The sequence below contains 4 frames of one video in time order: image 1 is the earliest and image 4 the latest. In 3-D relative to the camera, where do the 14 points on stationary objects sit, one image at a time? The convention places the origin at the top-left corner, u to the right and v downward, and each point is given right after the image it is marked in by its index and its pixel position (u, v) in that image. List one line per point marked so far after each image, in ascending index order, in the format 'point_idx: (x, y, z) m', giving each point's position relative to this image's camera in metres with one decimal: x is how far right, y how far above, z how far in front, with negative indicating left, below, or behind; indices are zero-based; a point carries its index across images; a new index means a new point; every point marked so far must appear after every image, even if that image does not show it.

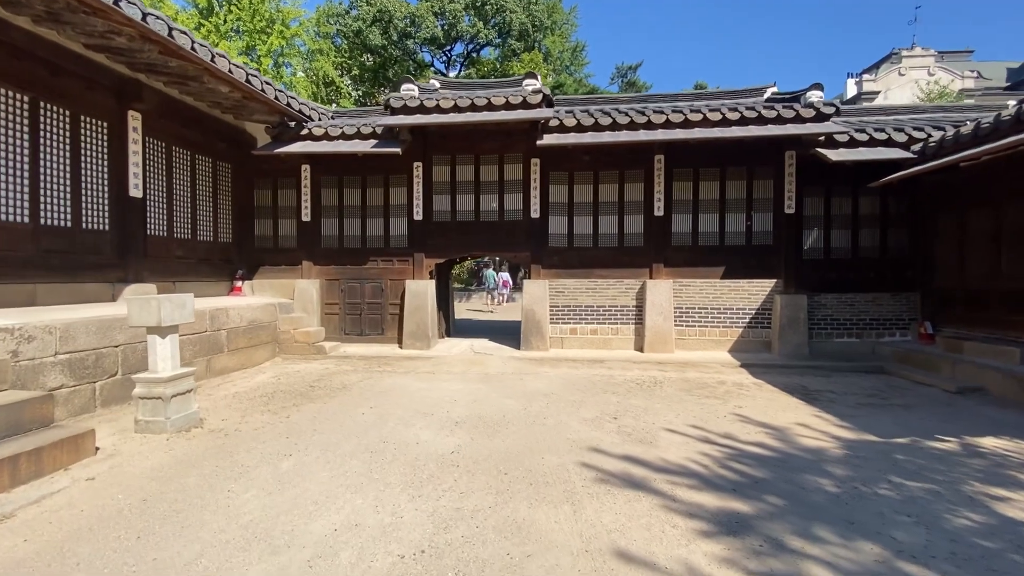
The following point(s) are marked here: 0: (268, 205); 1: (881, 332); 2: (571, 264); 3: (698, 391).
0: (-6.0, +2.0, +12.0) m
1: (+8.0, -1.0, +10.6) m
2: (+1.4, +0.6, +11.1) m
3: (+3.0, -1.7, +7.8) m
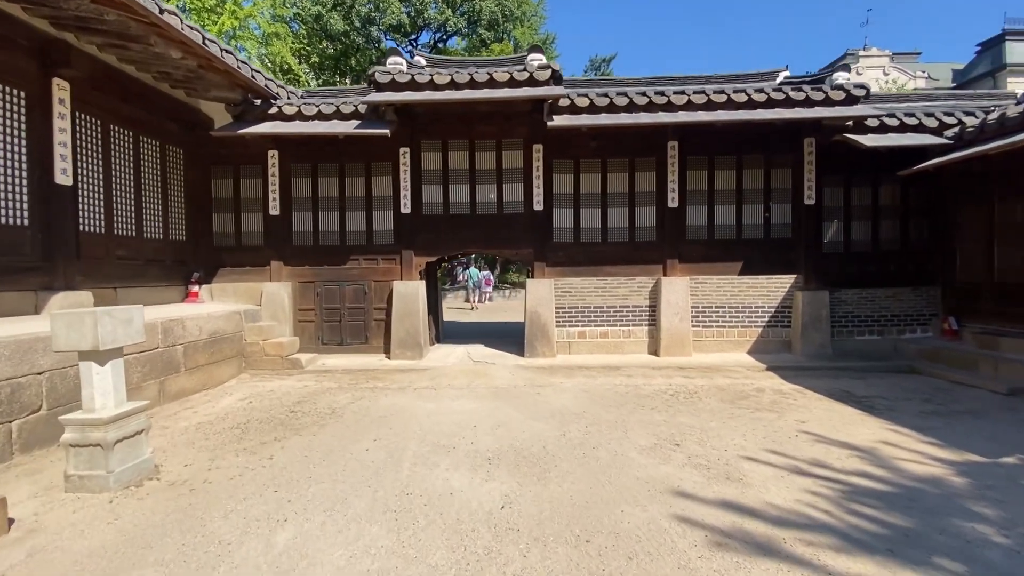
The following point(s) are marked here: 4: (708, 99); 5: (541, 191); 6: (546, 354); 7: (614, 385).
0: (-6.1, +1.9, +10.4) m
1: (+8.1, -0.8, +10.1) m
2: (+1.4, +0.6, +10.1) m
3: (+3.3, -1.7, +7.0) m
4: (+3.5, +3.4, +8.7) m
5: (+0.6, +2.0, +9.9) m
6: (+0.7, -1.3, +9.8) m
7: (+1.7, -1.6, +8.0) m
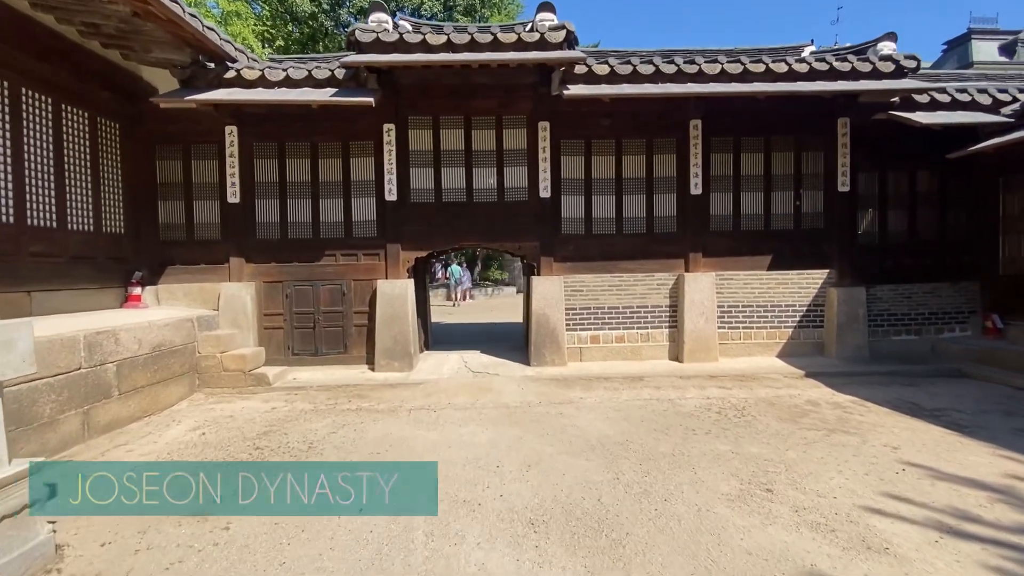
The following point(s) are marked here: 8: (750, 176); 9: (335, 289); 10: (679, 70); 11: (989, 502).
0: (-6.0, +1.9, +8.8) m
1: (+8.1, -0.7, +9.3) m
2: (+1.4, +0.6, +8.9) m
3: (+3.6, -1.6, +5.9) m
4: (+3.6, +3.4, +7.6) m
5: (+0.6, +2.0, +8.6) m
6: (+0.8, -1.3, +8.6) m
7: (+1.9, -1.6, +6.9) m
8: (+4.4, +2.1, +9.0) m
9: (-3.2, 0.0, +8.8) m
10: (+2.6, +3.4, +7.7) m
11: (+3.8, -1.7, +3.9) m
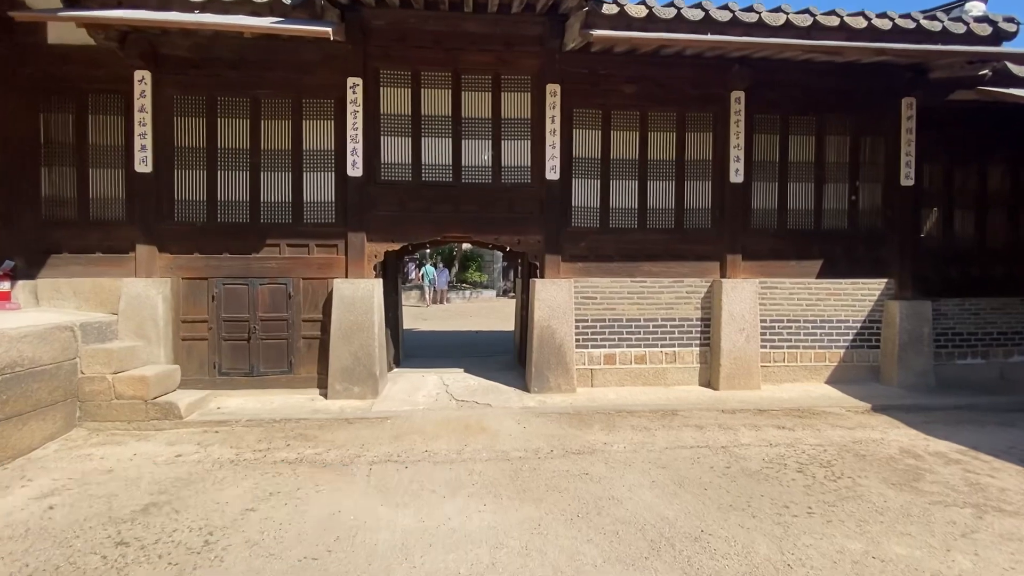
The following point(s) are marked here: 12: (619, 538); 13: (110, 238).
0: (-6.0, +2.0, +6.6) m
1: (+8.0, -1.0, +7.9) m
2: (+1.4, +0.5, +7.1) m
3: (+3.6, -1.7, +4.2) m
4: (+3.7, +3.3, +6.0) m
5: (+0.6, +1.9, +6.9) m
6: (+0.7, -1.4, +6.8) m
7: (+1.9, -1.7, +5.1) m
8: (+4.4, +1.9, +7.4) m
9: (-3.2, 0.0, +6.8) m
10: (+2.7, +3.3, +6.0) m
11: (+3.9, -1.8, +2.2) m
12: (+0.7, -1.7, +3.4) m
13: (-5.4, +0.7, +6.6) m
